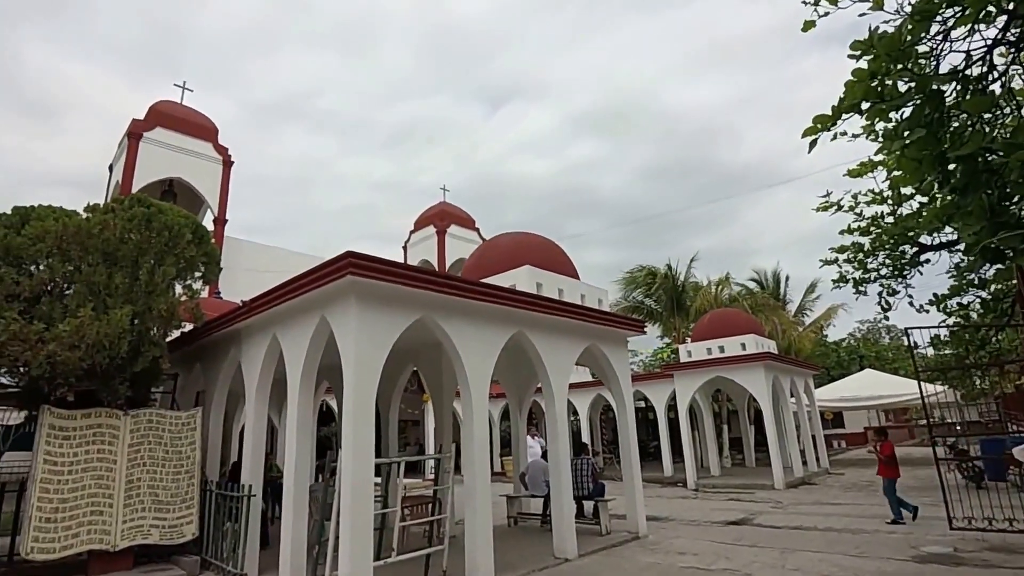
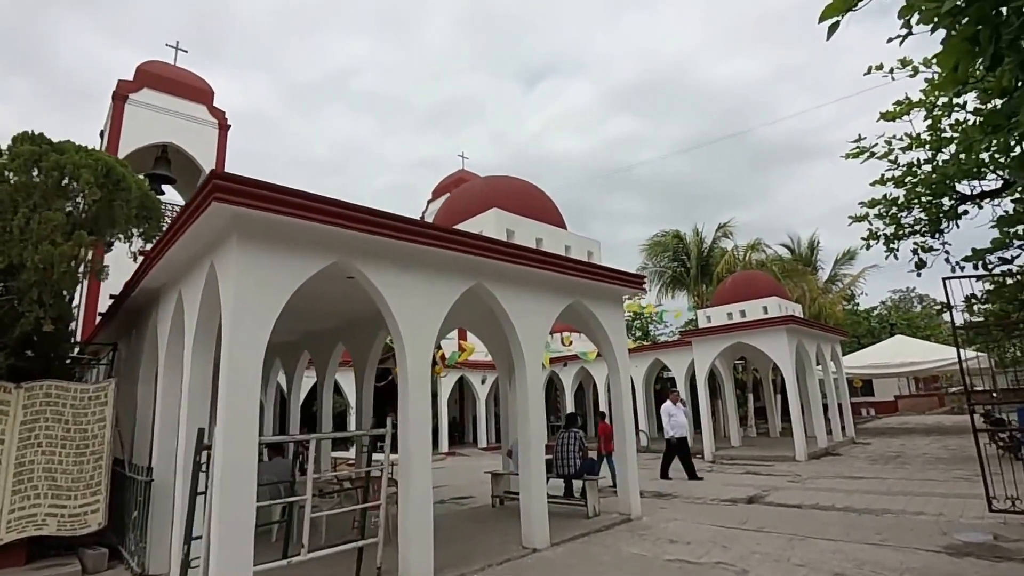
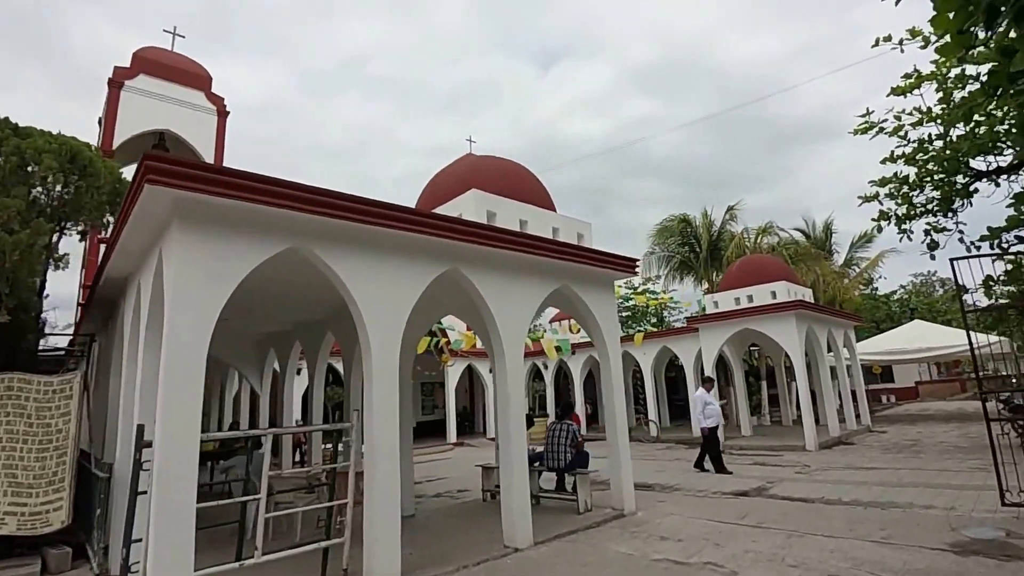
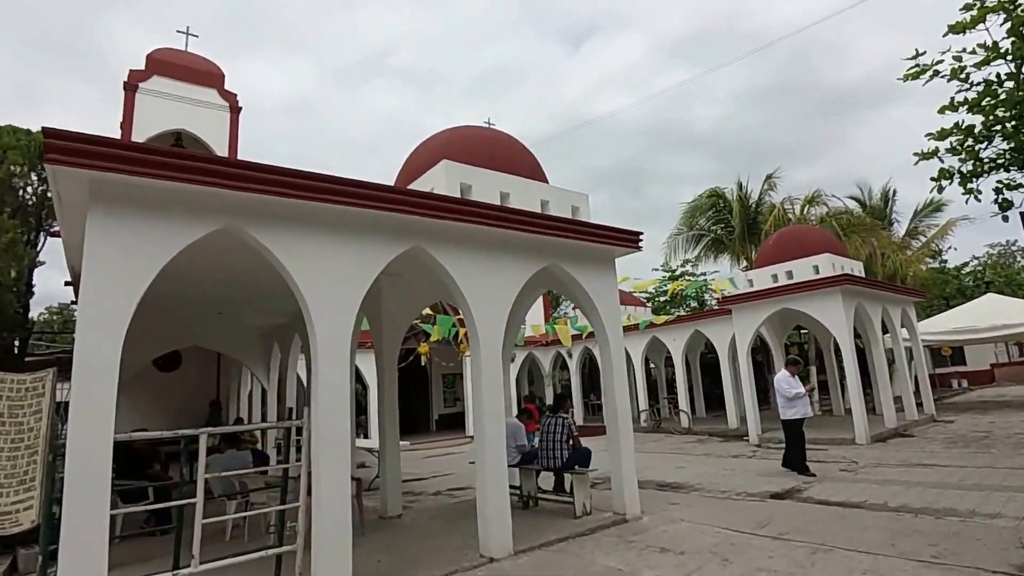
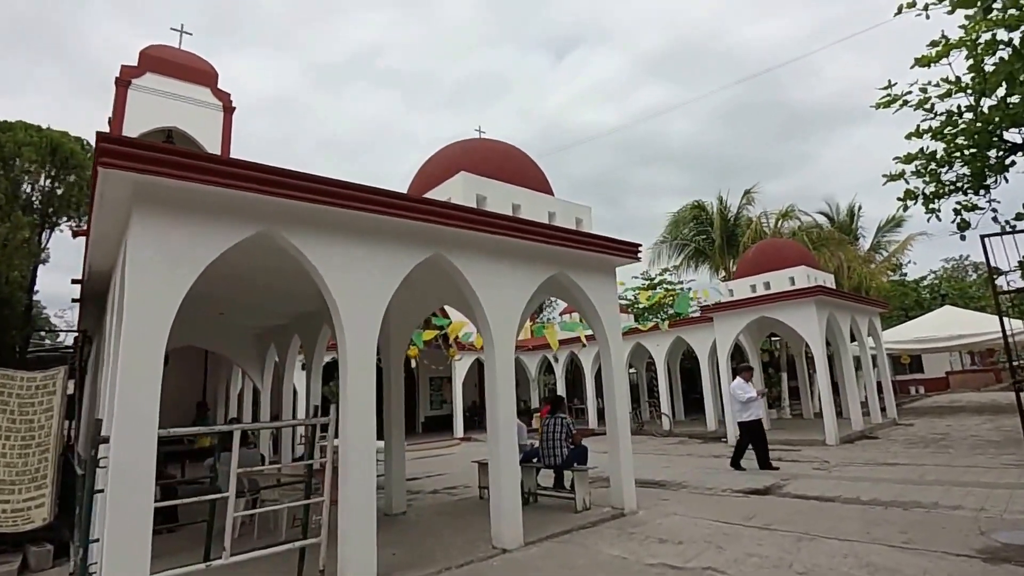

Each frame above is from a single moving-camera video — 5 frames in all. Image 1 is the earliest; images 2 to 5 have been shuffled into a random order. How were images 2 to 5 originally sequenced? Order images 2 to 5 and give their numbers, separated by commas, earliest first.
2, 3, 5, 4
